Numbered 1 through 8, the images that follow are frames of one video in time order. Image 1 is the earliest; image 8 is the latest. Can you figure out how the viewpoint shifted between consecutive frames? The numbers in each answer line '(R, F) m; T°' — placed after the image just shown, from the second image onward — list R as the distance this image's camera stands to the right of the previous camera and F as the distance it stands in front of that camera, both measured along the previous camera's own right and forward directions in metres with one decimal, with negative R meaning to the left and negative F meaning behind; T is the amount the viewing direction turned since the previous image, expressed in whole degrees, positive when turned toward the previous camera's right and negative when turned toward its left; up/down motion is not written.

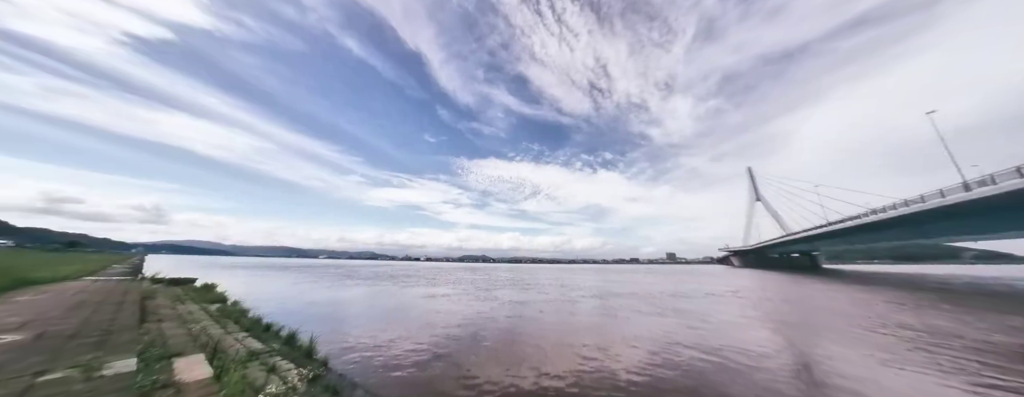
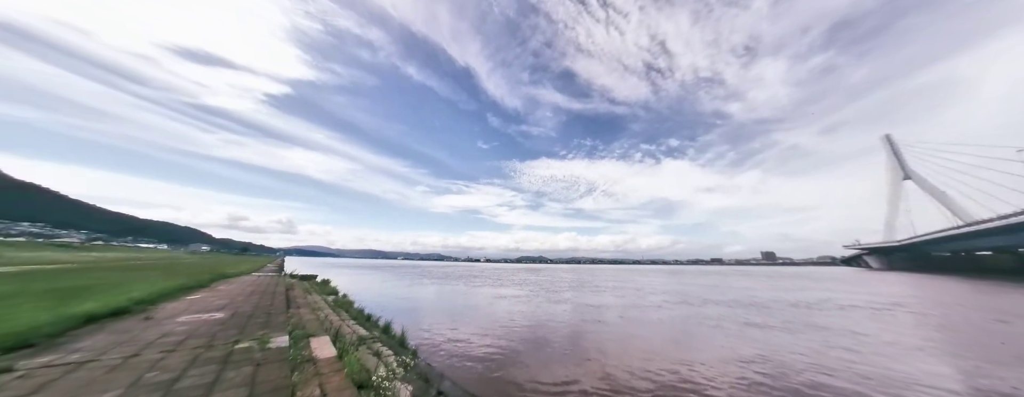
(-0.6, +0.3) m; -13°
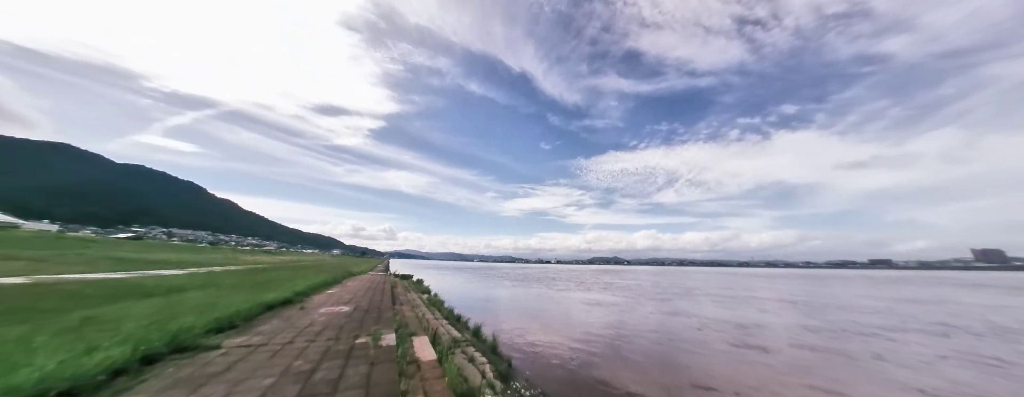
(-1.1, +1.2) m; -16°
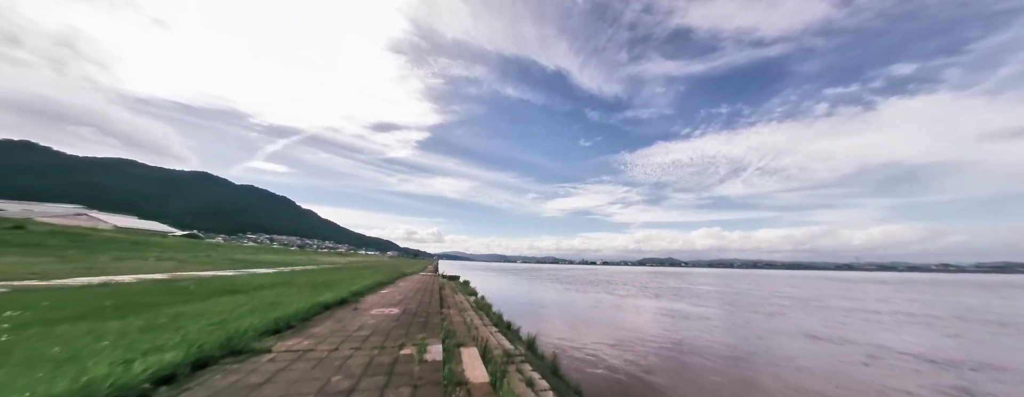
(-0.6, +1.6) m; -10°
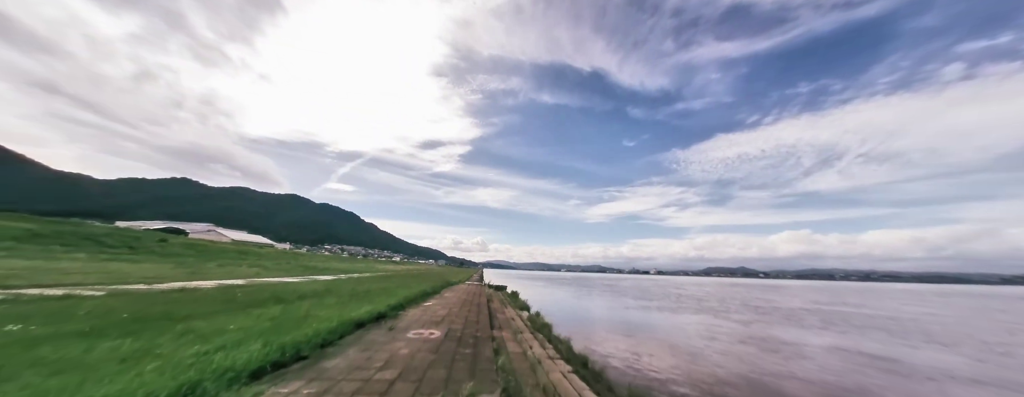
(-1.2, +3.1) m; -10°
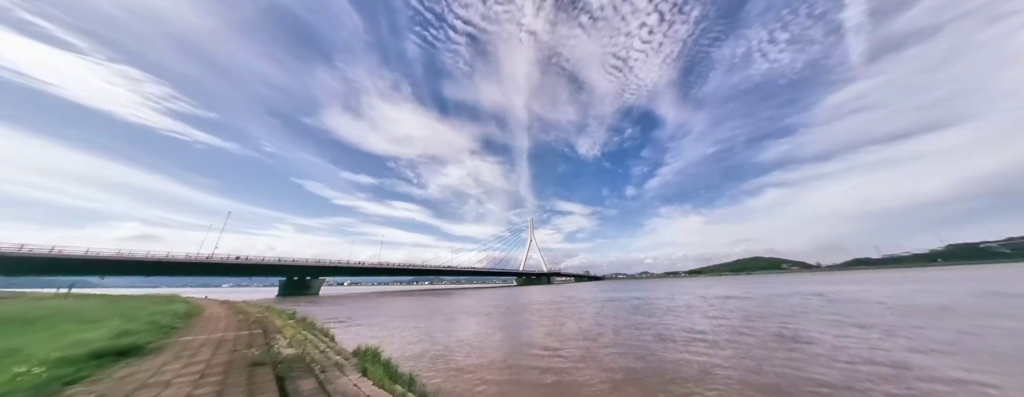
(-0.3, -1.9) m; +5°
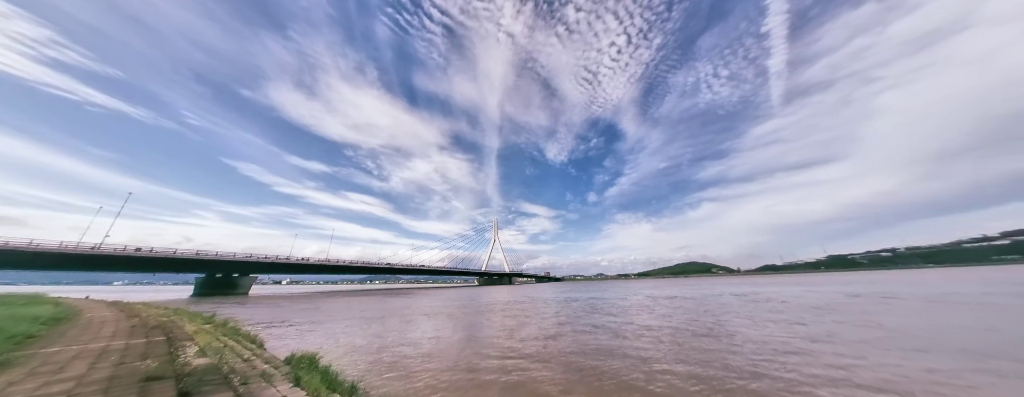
(+0.2, +0.1) m; +8°
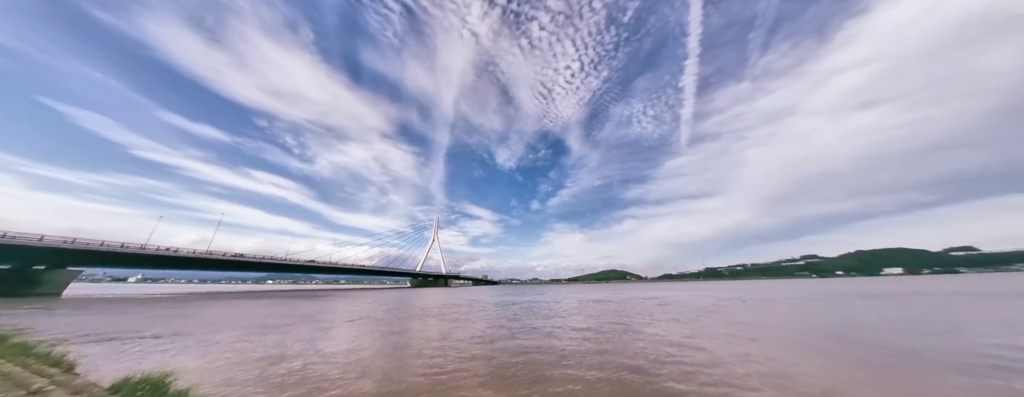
(+0.3, +0.1) m; +13°
